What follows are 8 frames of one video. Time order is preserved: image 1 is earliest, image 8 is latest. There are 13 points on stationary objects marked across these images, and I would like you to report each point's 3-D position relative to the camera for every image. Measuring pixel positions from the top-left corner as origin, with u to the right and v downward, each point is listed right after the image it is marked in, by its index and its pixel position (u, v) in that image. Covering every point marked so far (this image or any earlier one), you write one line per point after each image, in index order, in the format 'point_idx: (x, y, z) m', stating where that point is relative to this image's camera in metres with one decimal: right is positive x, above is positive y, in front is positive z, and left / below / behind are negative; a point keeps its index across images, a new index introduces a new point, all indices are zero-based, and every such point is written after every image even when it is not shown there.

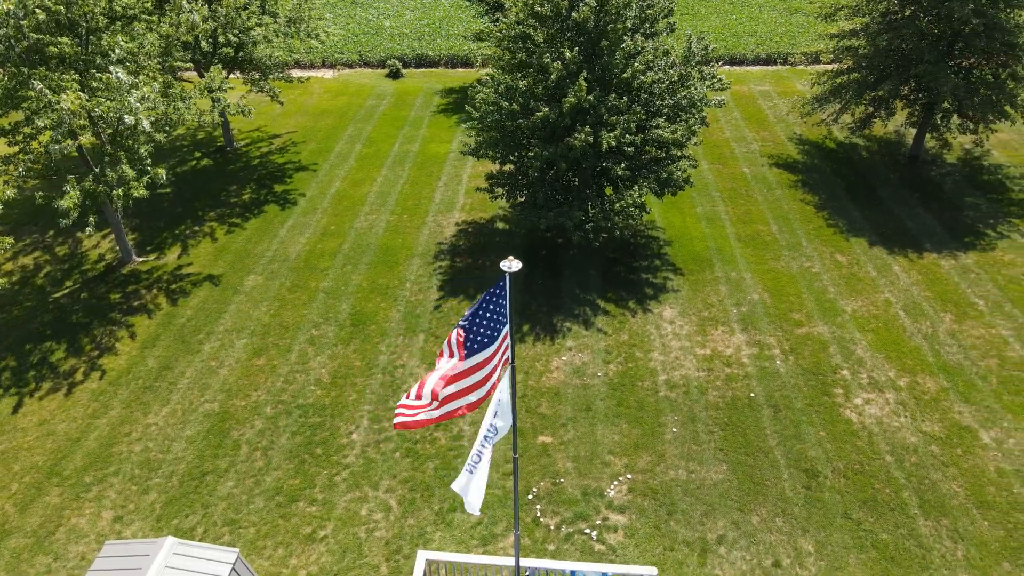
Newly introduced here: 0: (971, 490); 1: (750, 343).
0: (+7.4, -3.3, +11.7) m
1: (+4.9, -1.1, +14.9) m
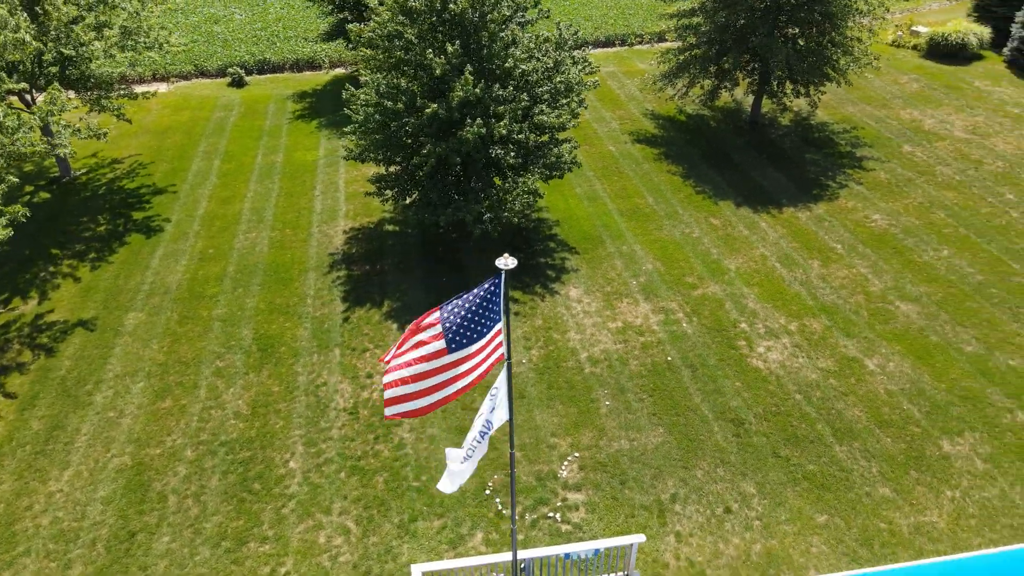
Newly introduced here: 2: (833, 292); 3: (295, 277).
0: (+6.4, -2.3, +13.1) m
1: (+3.1, -0.5, +15.7) m
2: (+7.4, -0.1, +16.6) m
3: (-5.0, +0.3, +16.7) m
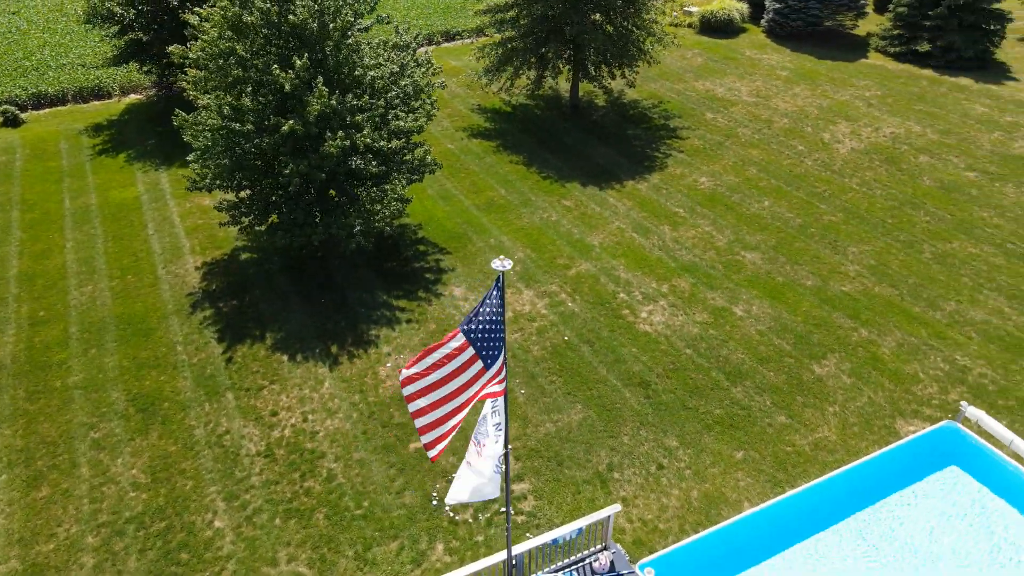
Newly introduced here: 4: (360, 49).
0: (+4.7, -1.3, +14.5) m
1: (+0.6, -0.2, +16.3) m
2: (+4.4, +0.9, +18.2) m
3: (-7.4, -0.8, +15.2) m
4: (-3.3, +5.2, +15.8) m
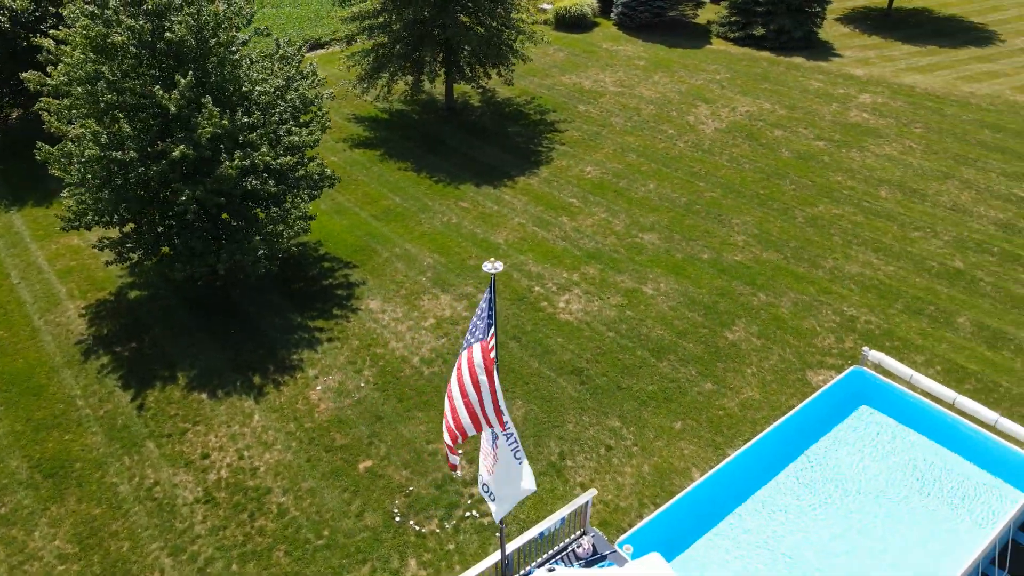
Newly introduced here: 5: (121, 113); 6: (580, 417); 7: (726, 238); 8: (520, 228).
0: (+3.3, -0.9, +15.3) m
1: (-1.2, -0.2, +16.2) m
2: (+2.0, +1.2, +18.8) m
3: (-8.8, -1.8, +13.8) m
4: (-5.6, +4.6, +15.0) m
5: (-7.4, +3.3, +13.8) m
6: (+1.2, -2.3, +13.0) m
7: (+5.6, +1.3, +19.0) m
8: (+0.2, +1.6, +19.3) m
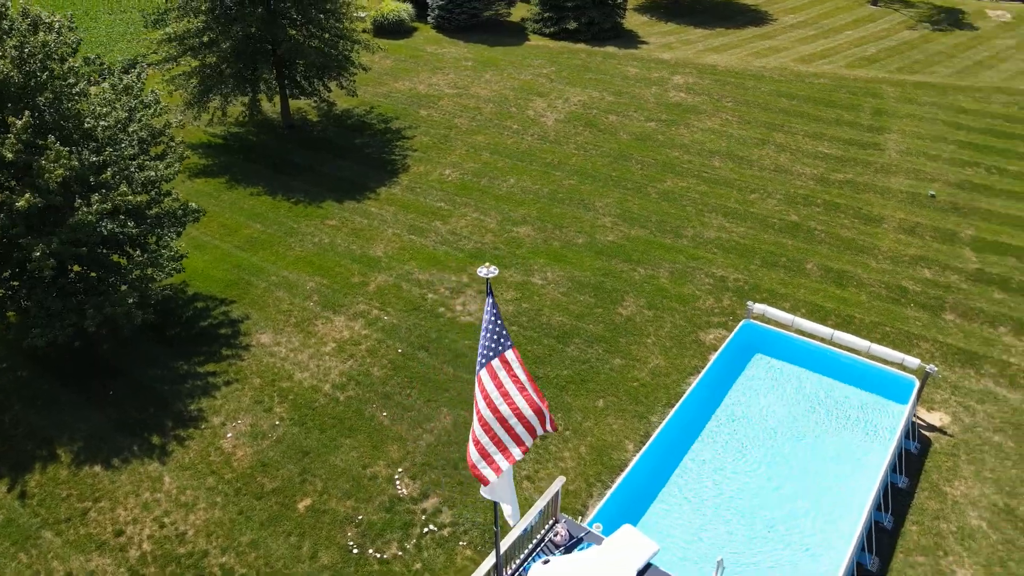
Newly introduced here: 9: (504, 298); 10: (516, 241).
0: (+1.2, -0.6, +15.8) m
1: (-3.5, -0.7, +15.8) m
2: (-1.1, +1.2, +19.0) m
3: (-10.0, -3.2, +11.6) m
4: (-8.1, +3.5, +13.5) m
5: (-9.4, +2.0, +11.9) m
6: (-0.1, -2.3, +13.1) m
7: (+2.2, +1.8, +19.9) m
8: (-3.0, +1.3, +19.0) m
9: (-0.2, -0.2, +16.5) m
10: (+0.1, +1.2, +18.9) m
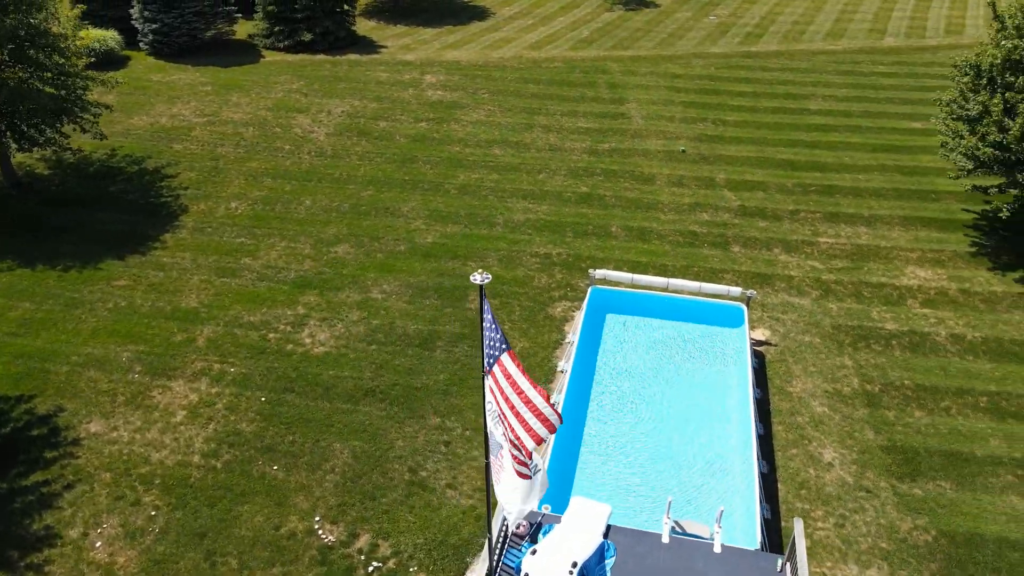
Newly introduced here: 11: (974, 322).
0: (-2.0, -0.7, +15.8) m
1: (-6.2, -1.8, +14.2) m
2: (-5.5, +0.4, +17.9) m
3: (-10.4, -5.5, +8.3) m
4: (-10.7, +1.4, +10.5) m
5: (-11.0, -0.3, +8.6) m
6: (-1.9, -2.5, +12.9) m
7: (-2.8, +1.7, +19.9) m
8: (-7.3, +0.1, +17.3) m
9: (-3.5, -0.7, +15.9) m
10: (-4.4, +0.7, +18.3) m
11: (+10.1, -0.7, +15.9) m
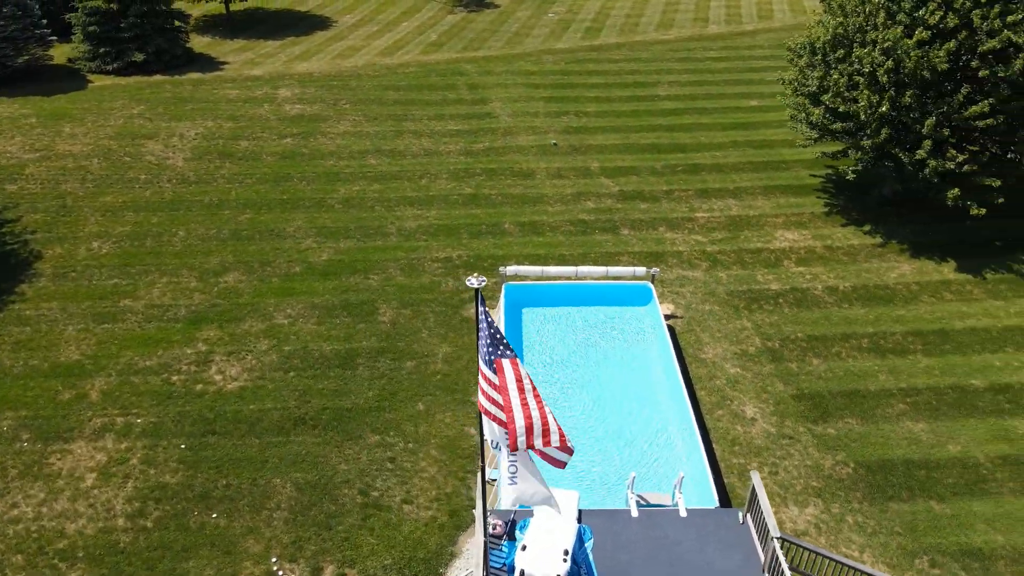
0: (-3.7, -1.1, +15.3) m
1: (-7.4, -2.7, +12.9) m
2: (-7.7, -0.4, +16.7) m
3: (-9.9, -6.8, +6.4) m
4: (-11.5, 0.0, +8.4) m
5: (-11.2, -1.7, +6.5) m
6: (-2.9, -2.8, +12.4) m
7: (-5.6, +1.1, +19.2) m
8: (-9.3, -1.0, +15.8) m
9: (-5.3, -1.3, +15.2) m
10: (-6.7, -0.1, +17.3) m
11: (+8.0, +0.4, +17.7) m
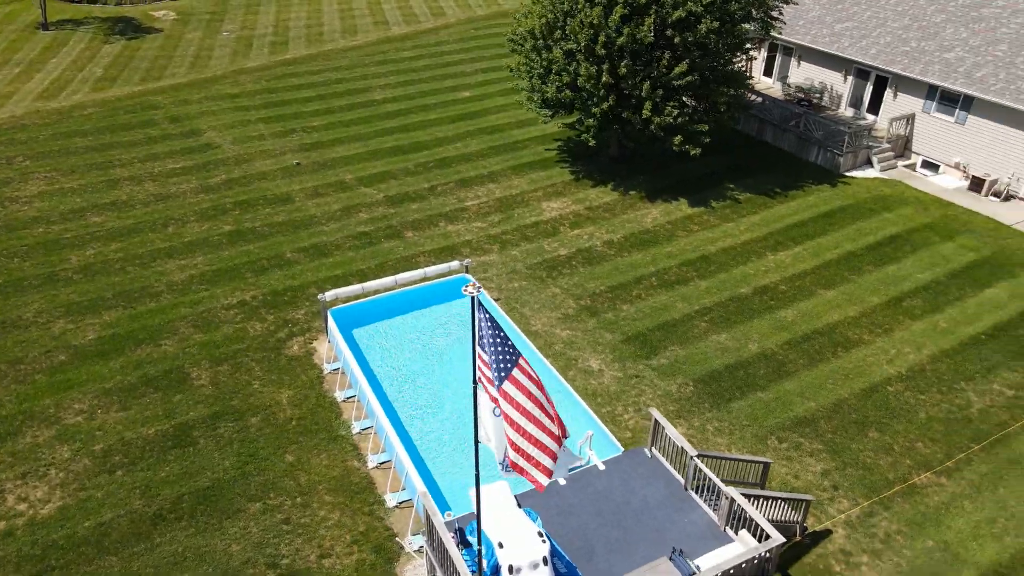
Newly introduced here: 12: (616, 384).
0: (-6.6, -2.5, +13.4) m
1: (-8.6, -4.7, +9.9) m
2: (-10.8, -2.8, +13.2) m
3: (-7.4, -8.9, +3.0) m
4: (-11.2, -2.8, +4.1) m
5: (-9.9, -4.3, +2.5) m
6: (-4.3, -3.8, +11.1) m
7: (-10.3, -1.0, +16.2) m
8: (-11.8, -3.7, +11.8) m
9: (-7.9, -3.0, +12.7) m
10: (-10.2, -2.3, +14.1) m
11: (+2.7, +1.6, +20.0) m
12: (+2.0, -1.9, +14.2) m
